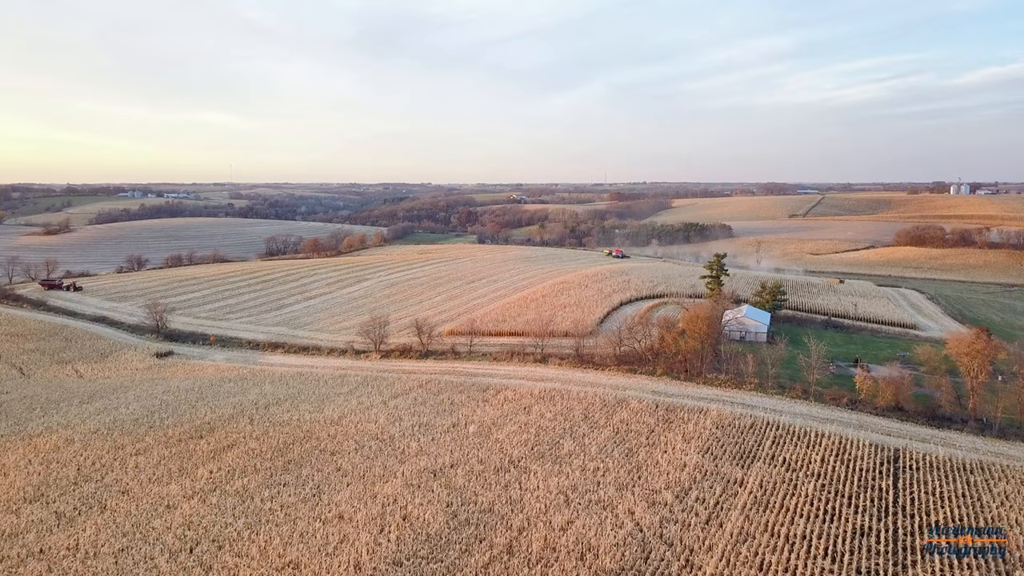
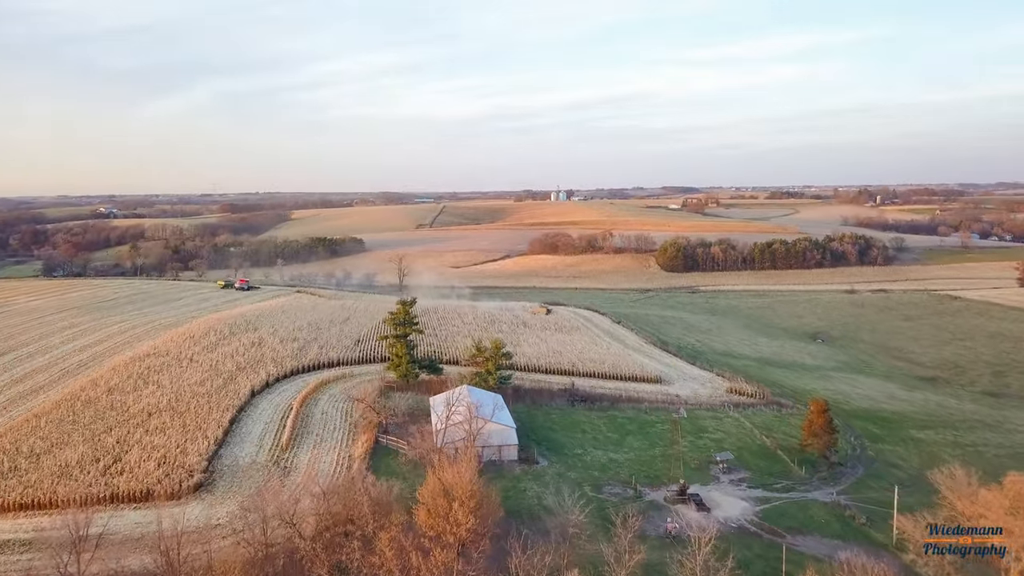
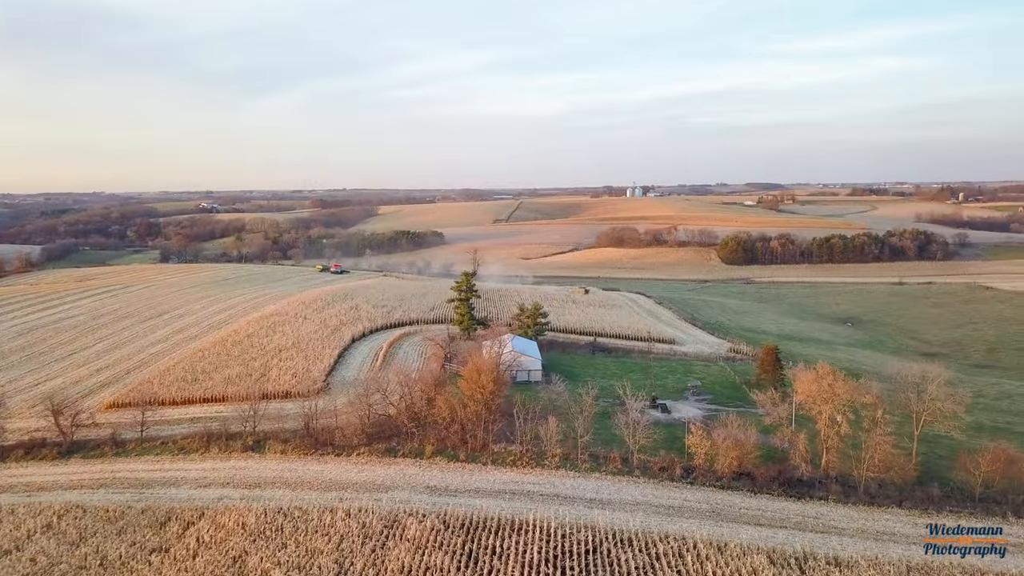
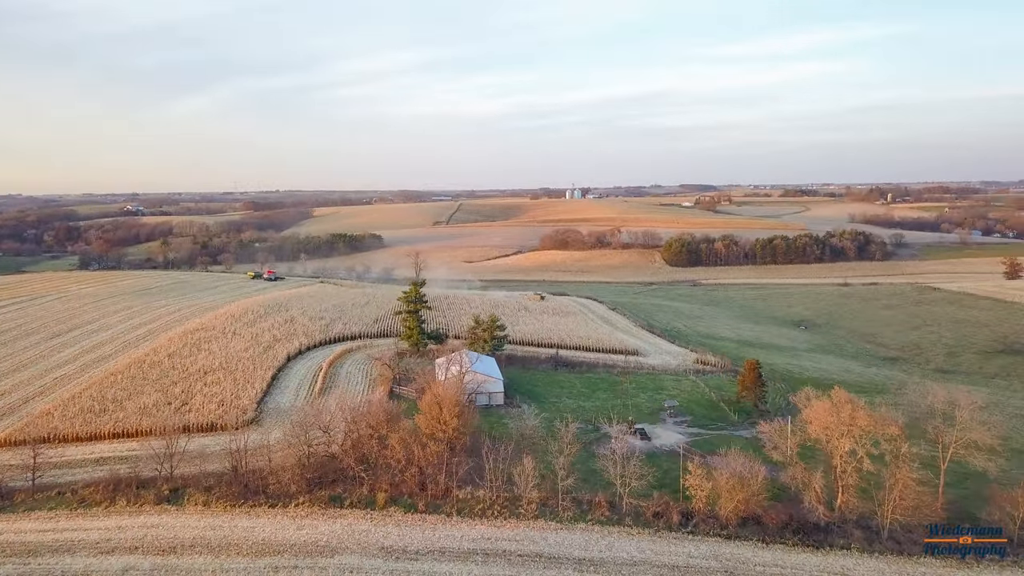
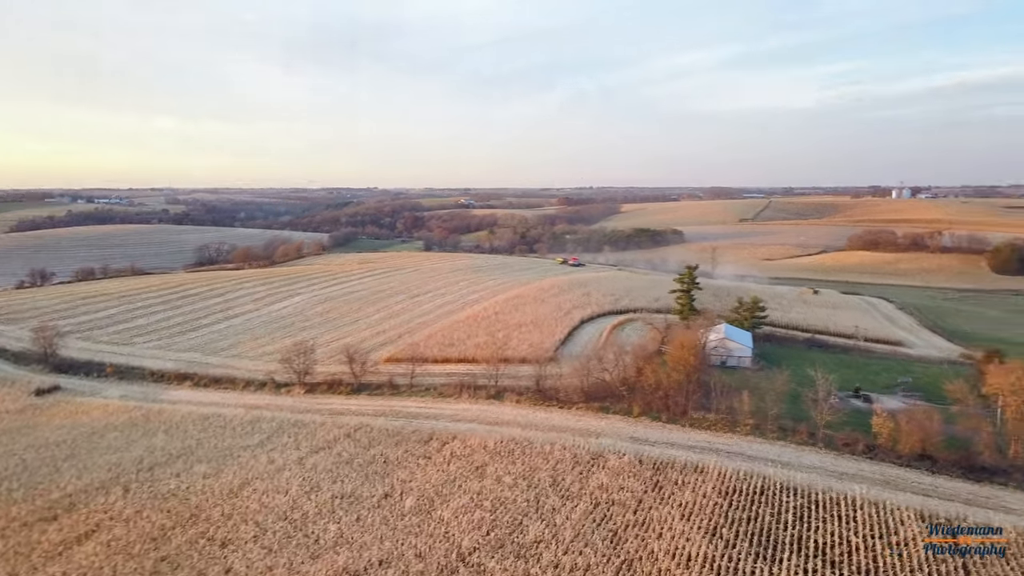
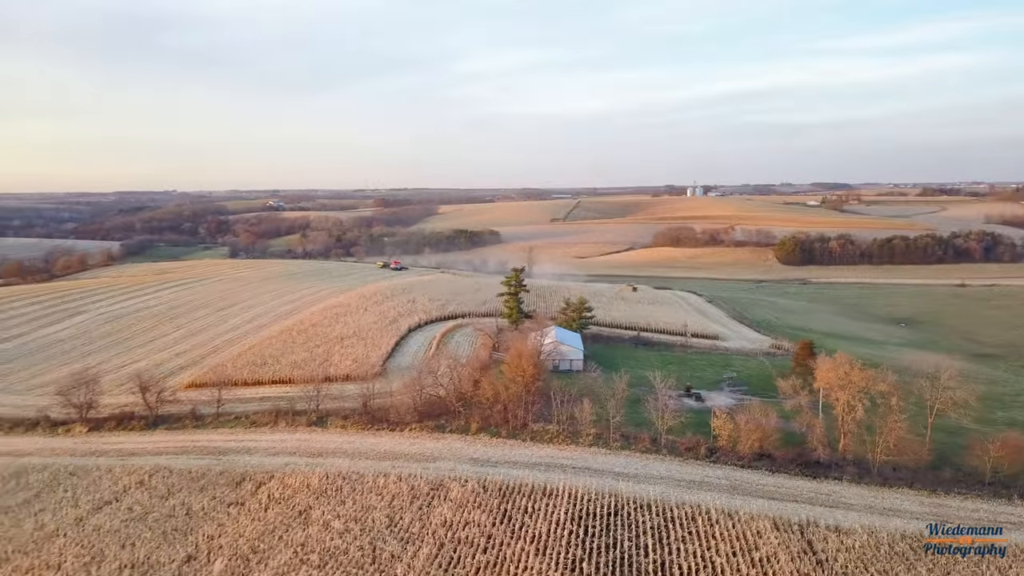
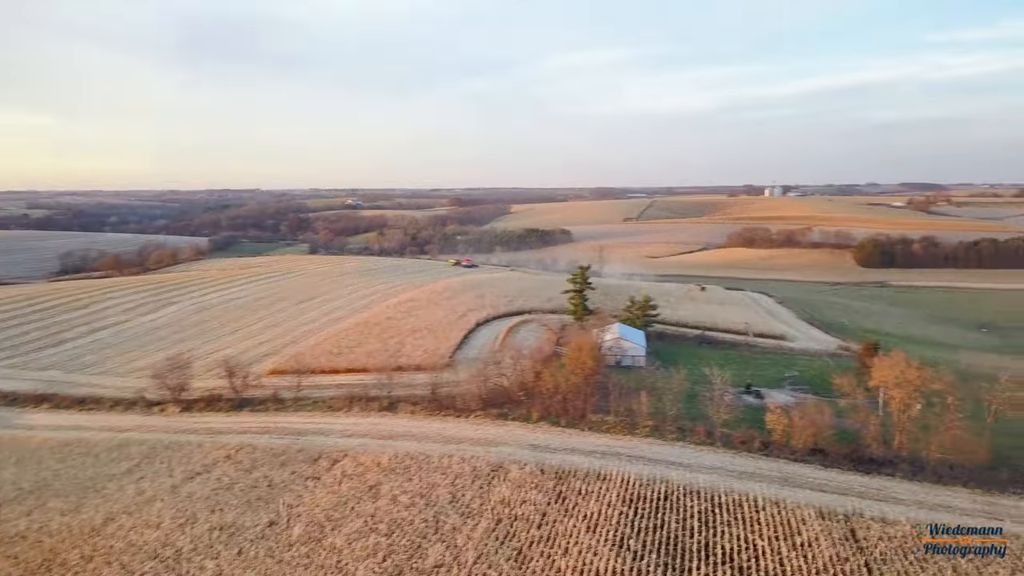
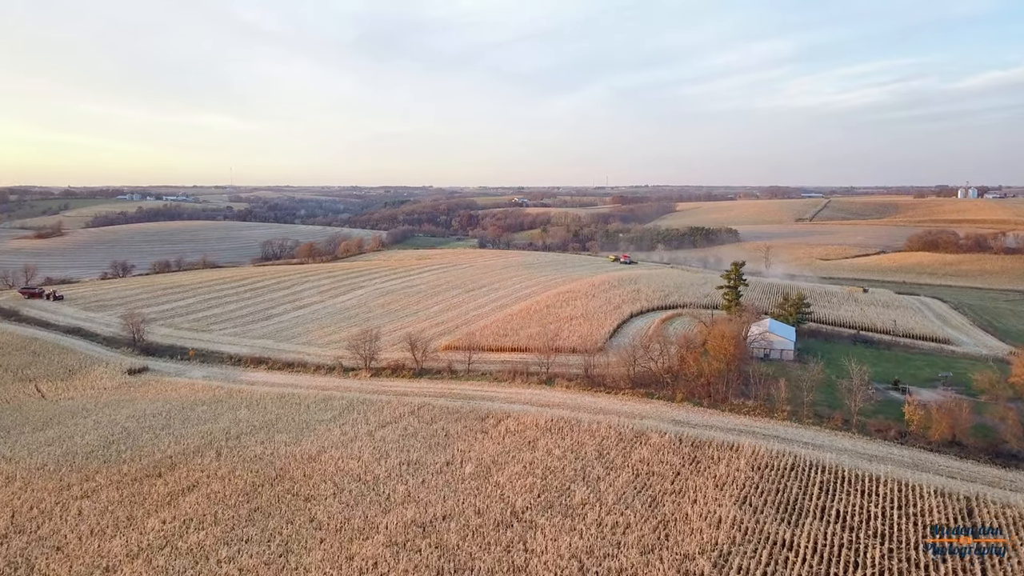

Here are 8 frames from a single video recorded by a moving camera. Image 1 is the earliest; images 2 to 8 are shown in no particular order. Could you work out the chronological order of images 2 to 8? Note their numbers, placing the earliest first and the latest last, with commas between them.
8, 5, 7, 6, 3, 4, 2
